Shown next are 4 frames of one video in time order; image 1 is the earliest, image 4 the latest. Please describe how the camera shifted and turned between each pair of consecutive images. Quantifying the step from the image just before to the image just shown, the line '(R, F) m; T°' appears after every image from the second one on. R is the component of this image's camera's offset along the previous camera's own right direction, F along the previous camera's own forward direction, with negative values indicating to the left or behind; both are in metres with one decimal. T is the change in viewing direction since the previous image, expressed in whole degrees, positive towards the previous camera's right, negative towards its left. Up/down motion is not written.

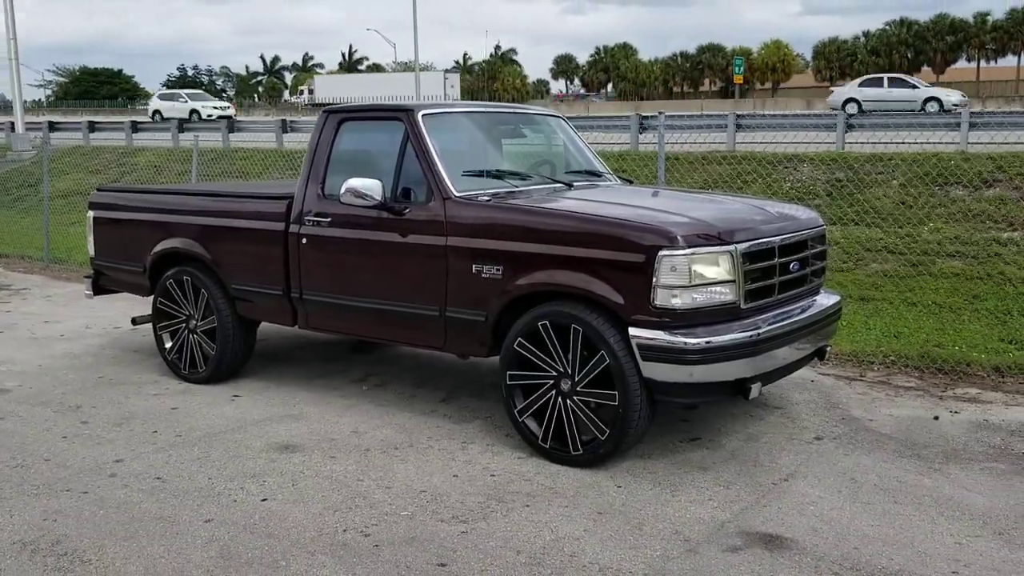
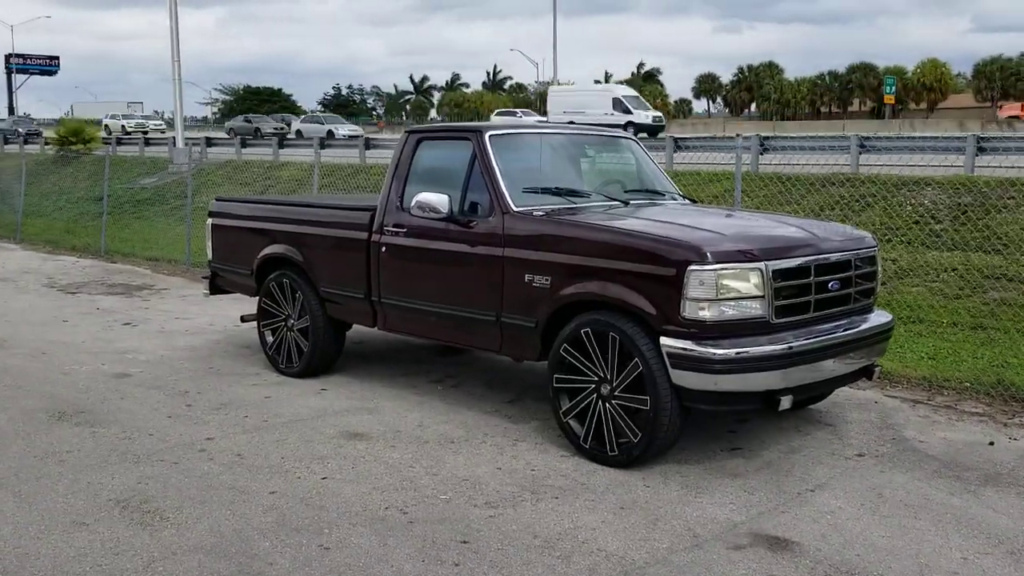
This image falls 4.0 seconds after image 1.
(+0.5, -0.3) m; -8°
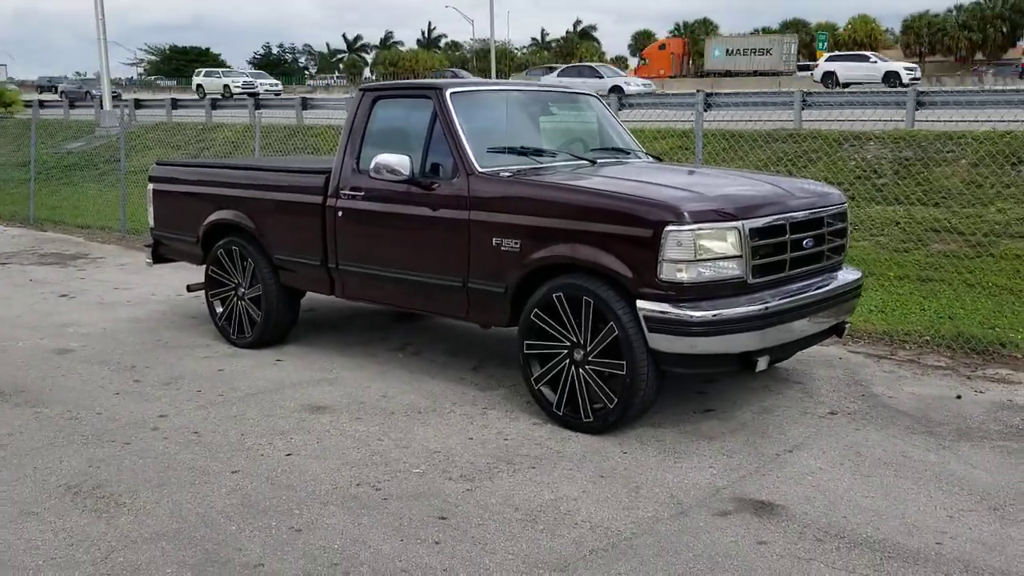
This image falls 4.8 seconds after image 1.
(-0.1, +0.2) m; +4°
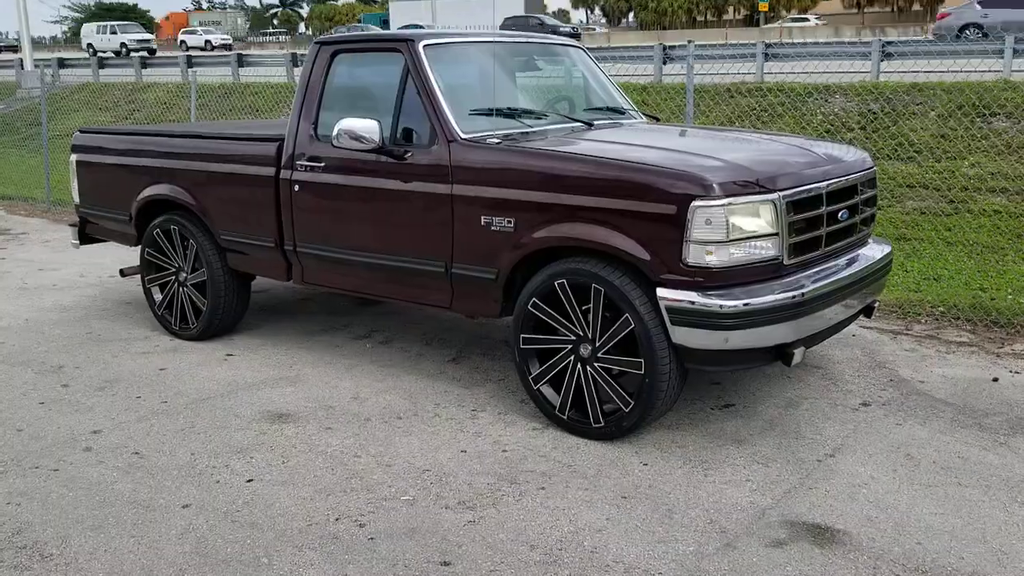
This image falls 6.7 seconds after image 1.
(-0.2, +0.7) m; +3°
